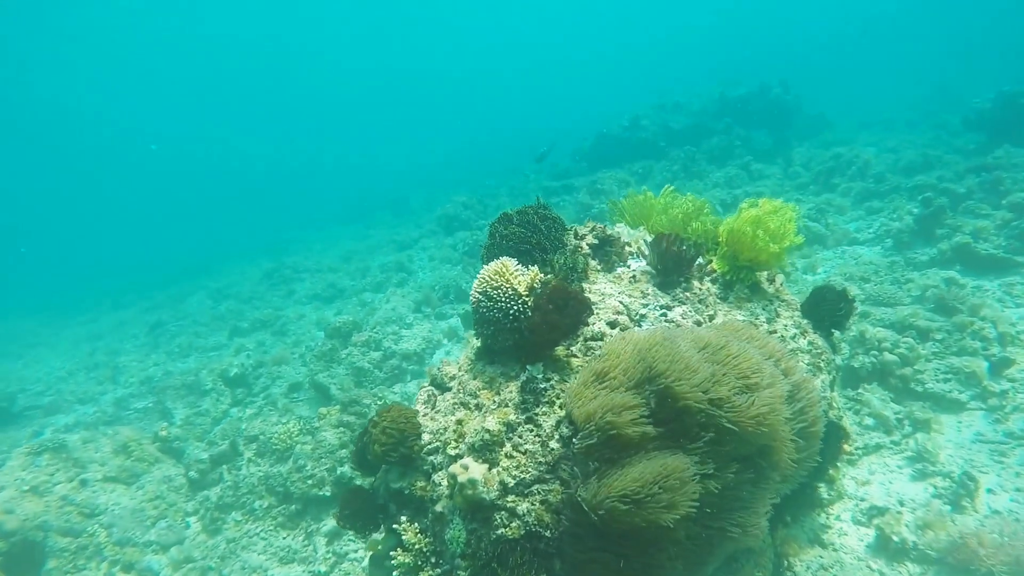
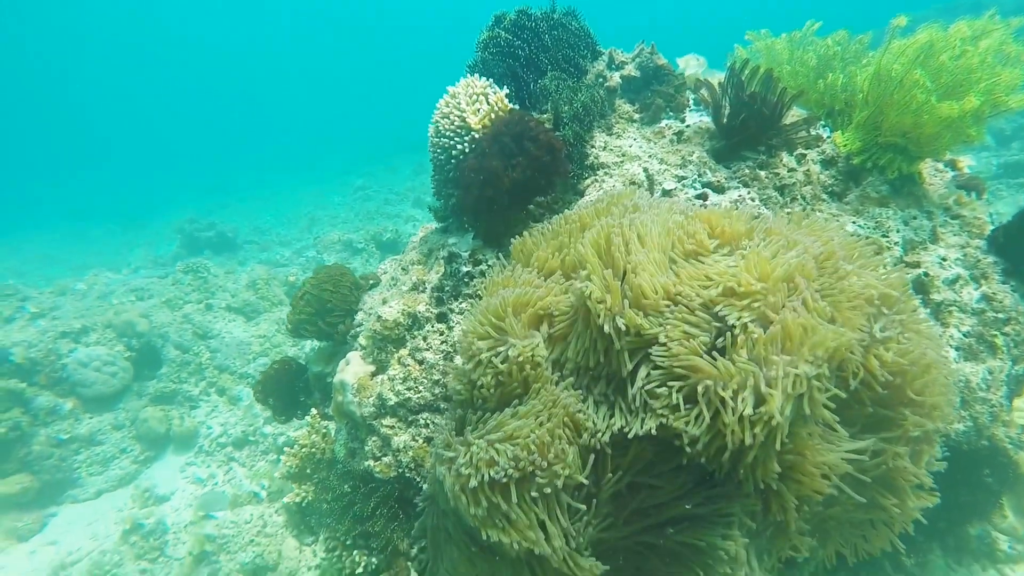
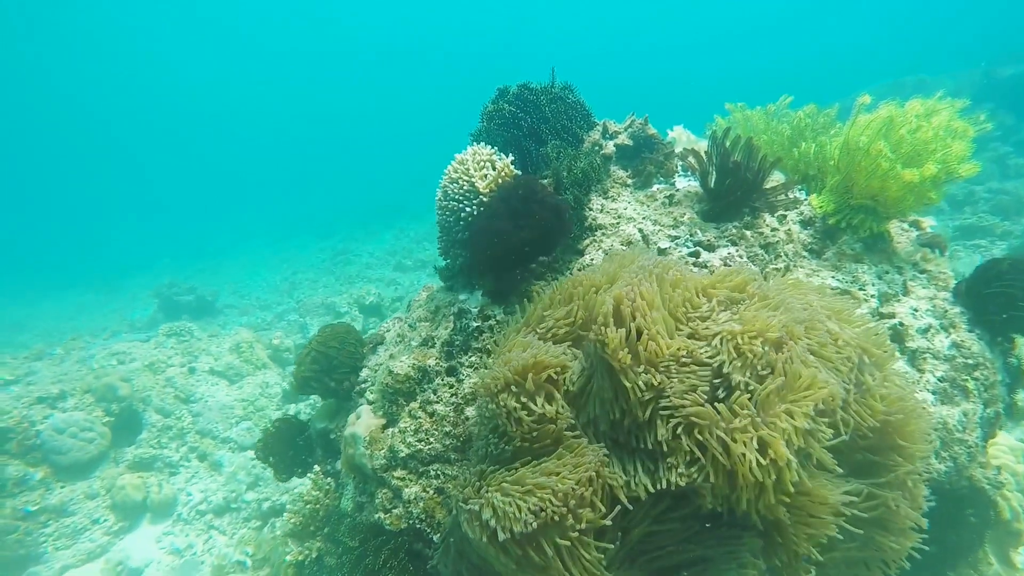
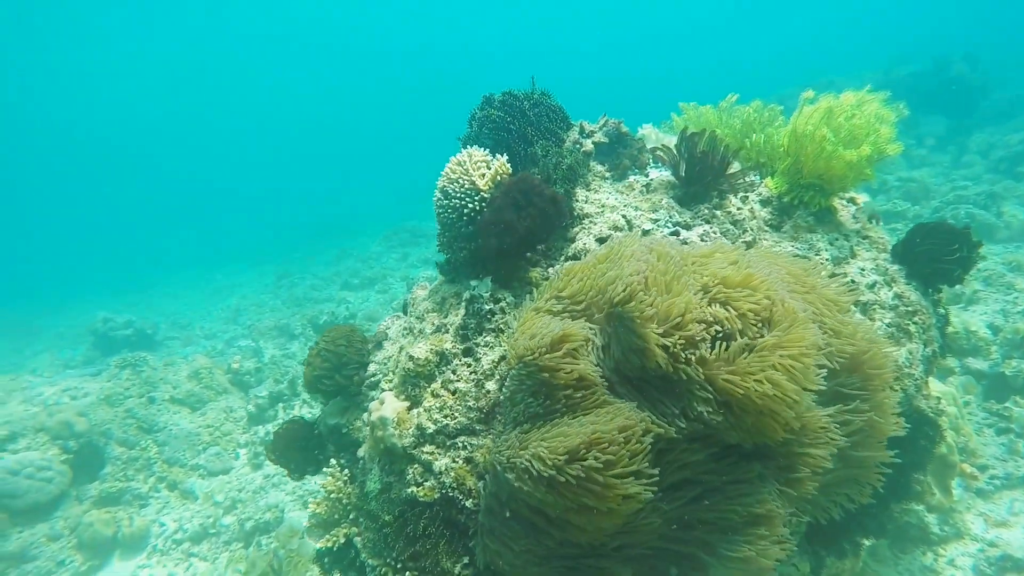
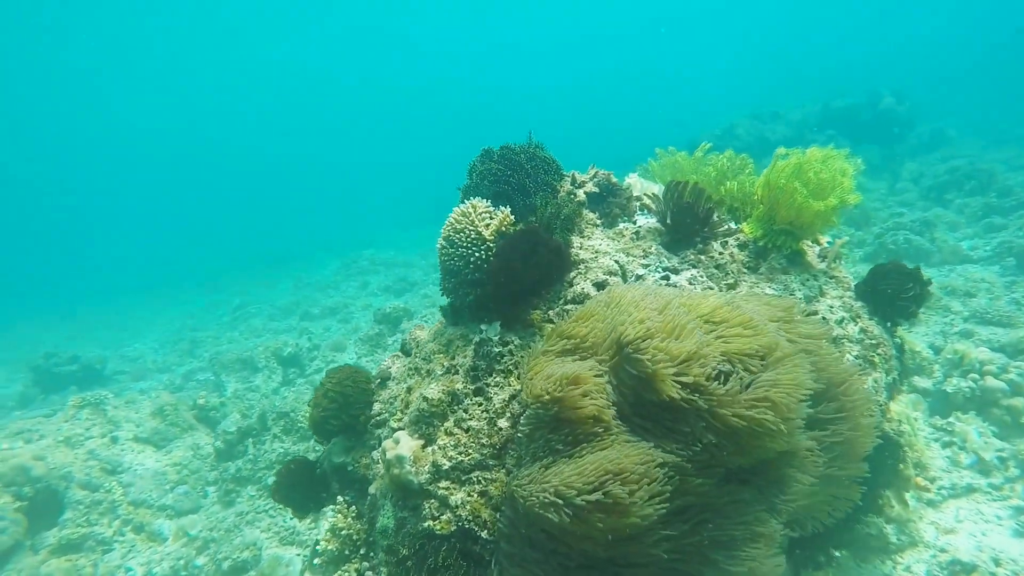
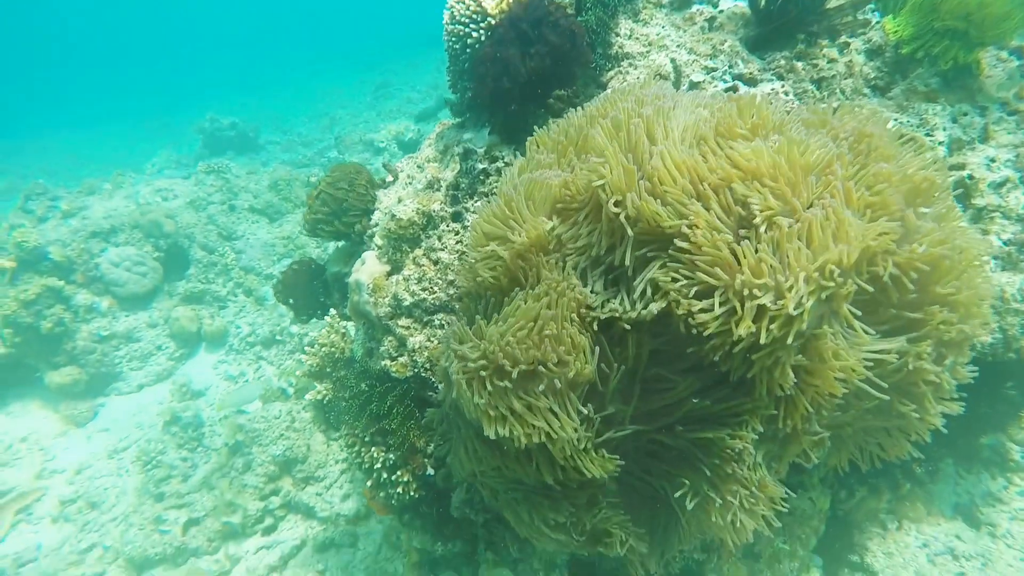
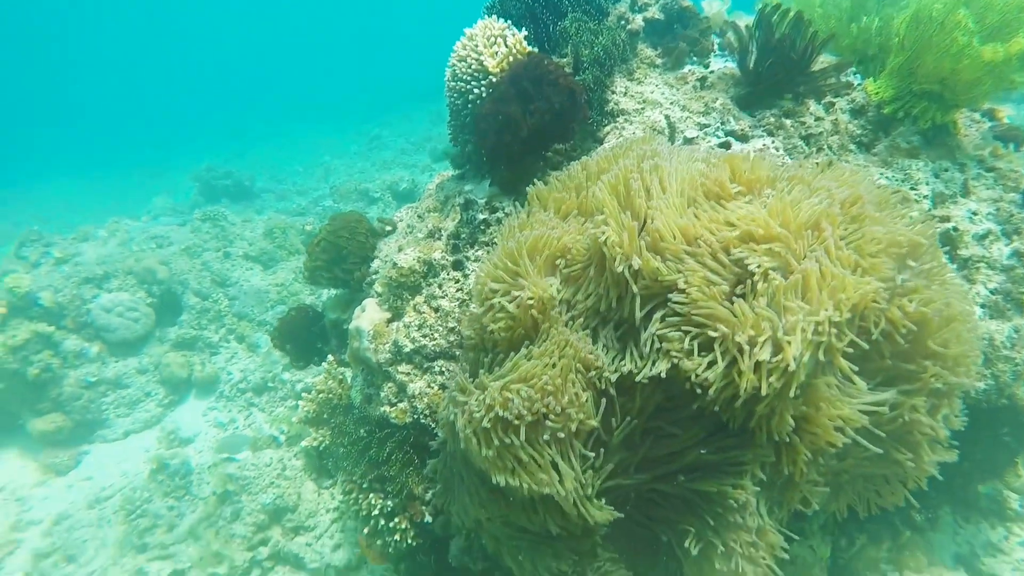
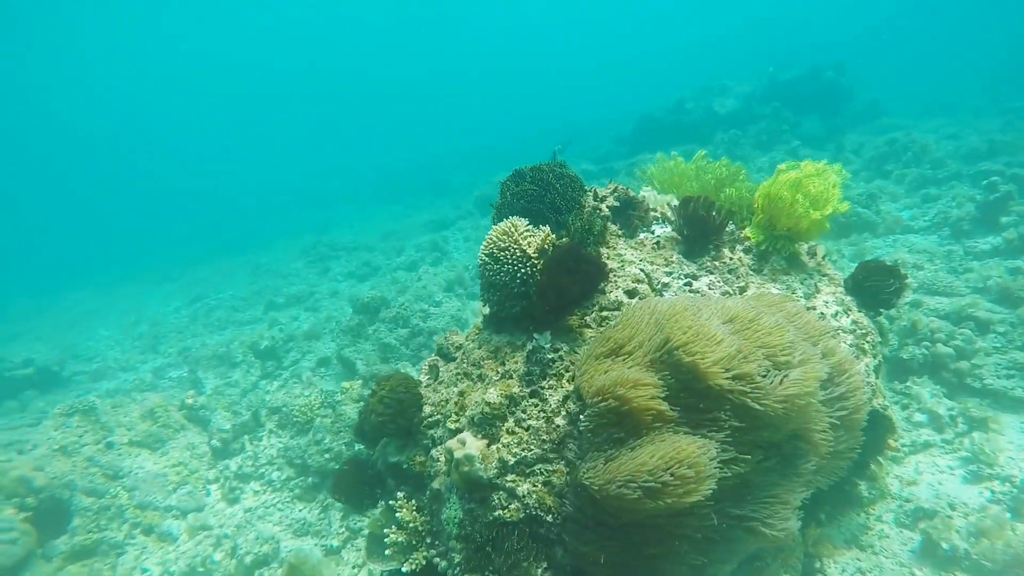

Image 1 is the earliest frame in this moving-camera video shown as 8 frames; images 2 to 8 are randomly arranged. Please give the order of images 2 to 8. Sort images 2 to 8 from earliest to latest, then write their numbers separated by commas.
8, 5, 4, 3, 2, 7, 6
